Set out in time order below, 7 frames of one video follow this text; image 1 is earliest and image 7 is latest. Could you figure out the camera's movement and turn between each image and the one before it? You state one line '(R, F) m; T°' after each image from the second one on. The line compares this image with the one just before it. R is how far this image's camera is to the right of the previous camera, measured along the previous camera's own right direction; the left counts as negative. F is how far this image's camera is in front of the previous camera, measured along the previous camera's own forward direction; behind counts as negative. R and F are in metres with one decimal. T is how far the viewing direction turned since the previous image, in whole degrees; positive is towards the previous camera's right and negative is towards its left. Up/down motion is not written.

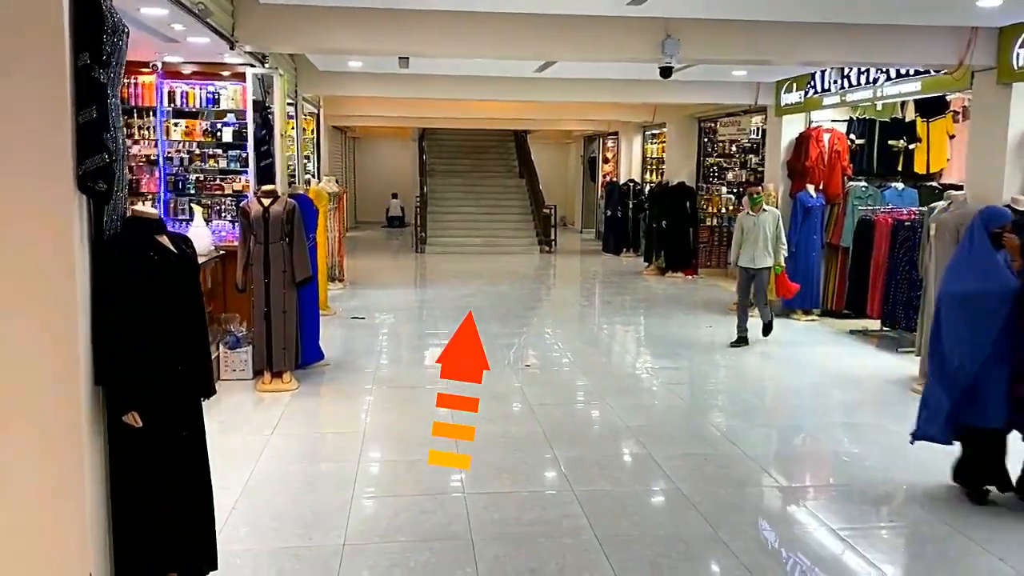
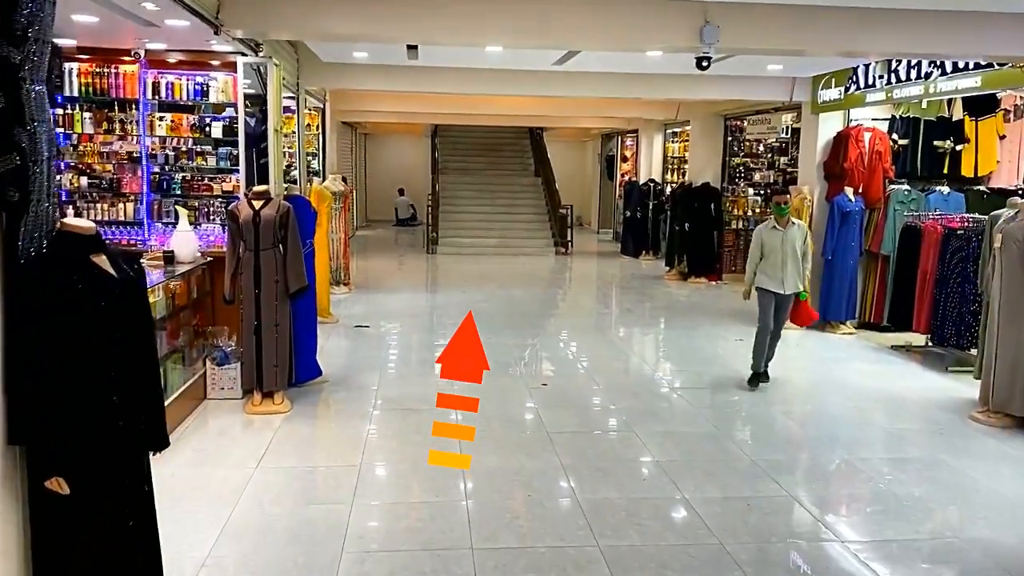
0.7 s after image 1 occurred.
(0.0, +0.6) m; -1°
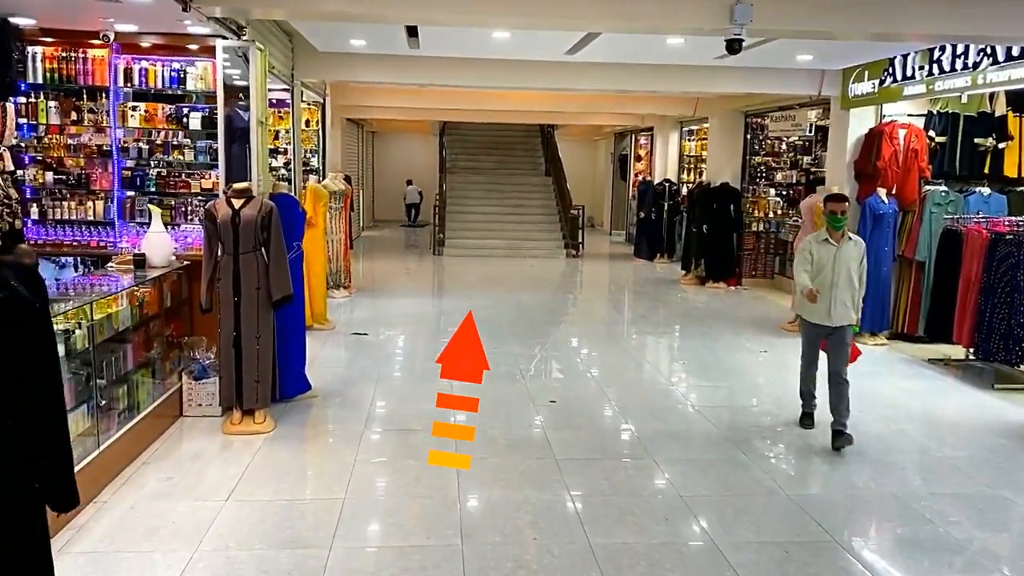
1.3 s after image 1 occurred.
(0.0, +0.5) m; -1°
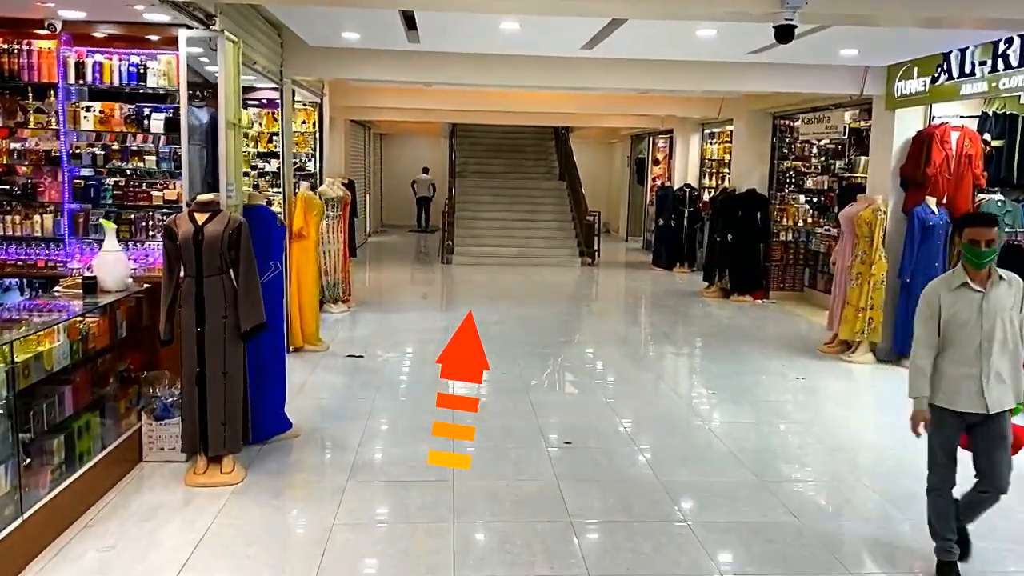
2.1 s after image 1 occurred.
(0.0, +0.7) m; -1°
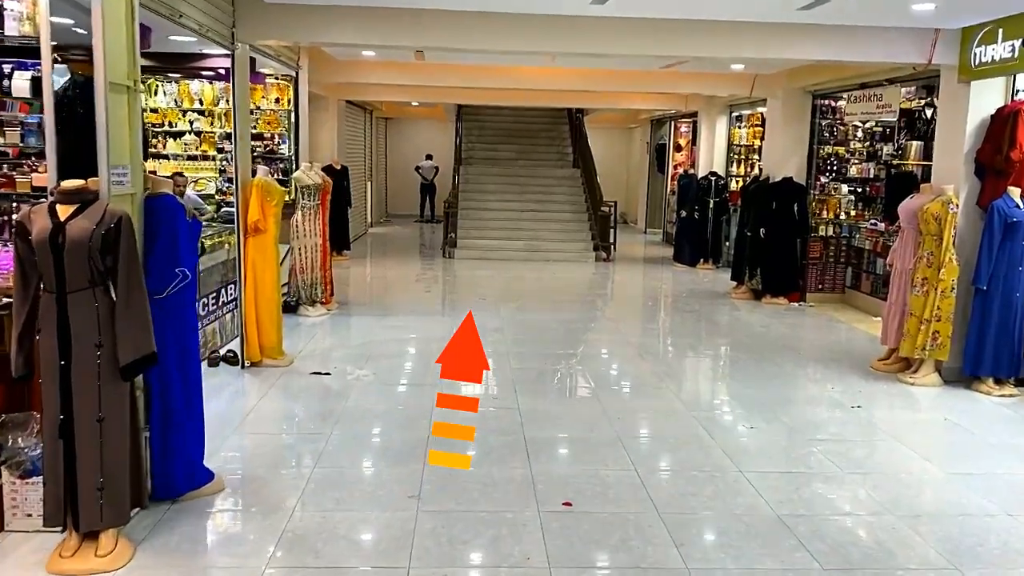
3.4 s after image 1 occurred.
(+0.1, +1.1) m; -1°
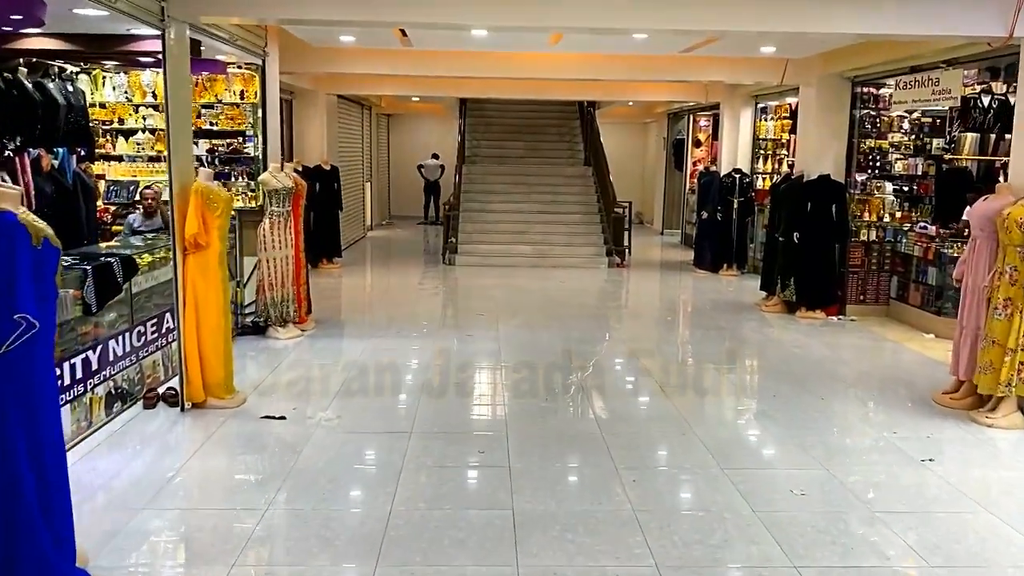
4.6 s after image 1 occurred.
(+0.1, +1.0) m; -1°
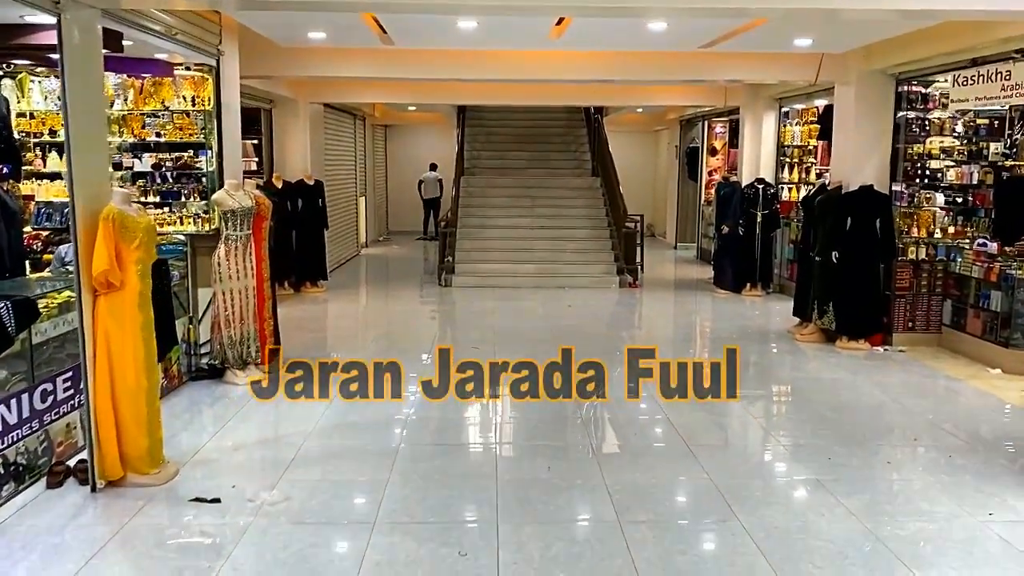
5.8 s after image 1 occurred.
(+0.1, +1.0) m; -1°
